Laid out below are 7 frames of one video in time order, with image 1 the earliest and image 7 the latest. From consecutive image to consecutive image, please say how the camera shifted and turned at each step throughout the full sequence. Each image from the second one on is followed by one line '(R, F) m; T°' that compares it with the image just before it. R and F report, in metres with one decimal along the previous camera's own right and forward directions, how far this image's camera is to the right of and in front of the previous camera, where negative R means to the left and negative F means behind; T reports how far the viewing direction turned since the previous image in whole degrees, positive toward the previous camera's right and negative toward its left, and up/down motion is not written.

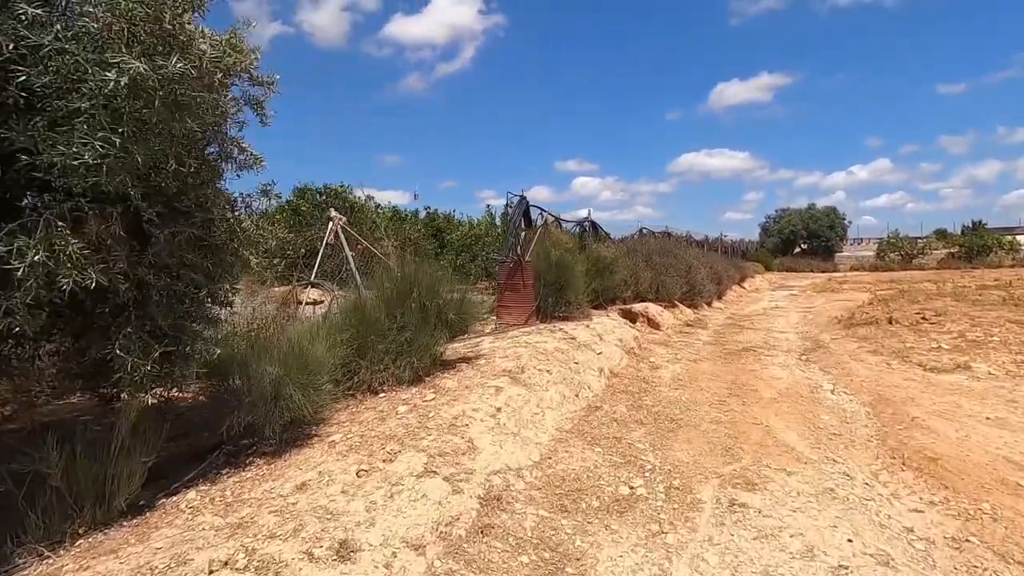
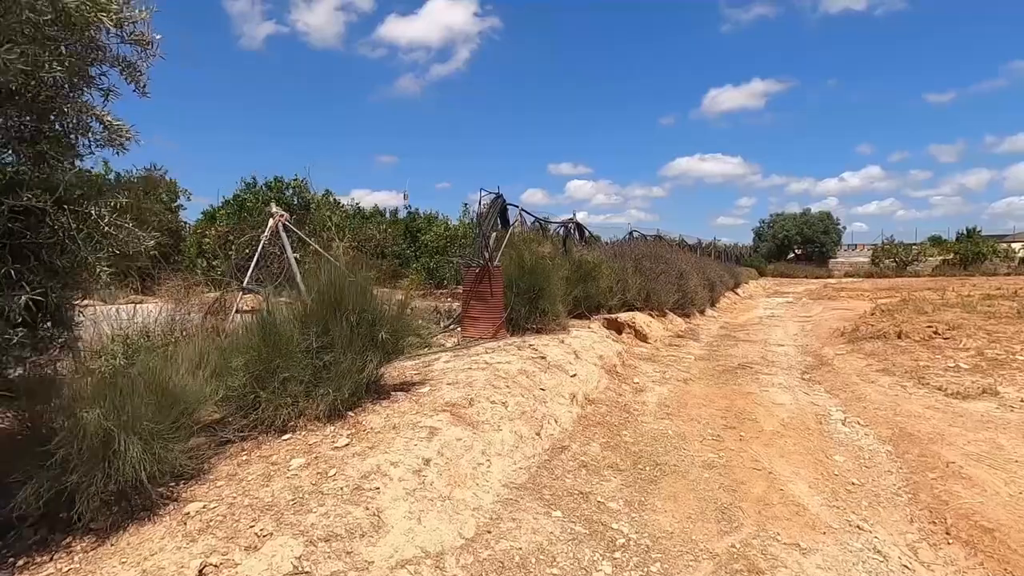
(+0.4, +1.0) m; +1°
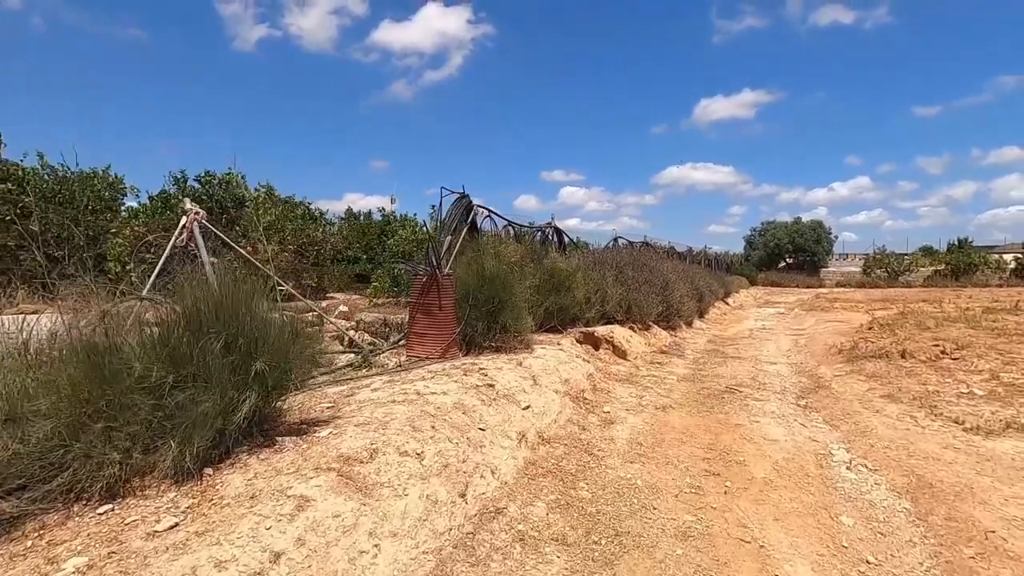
(+0.5, +1.0) m; +1°
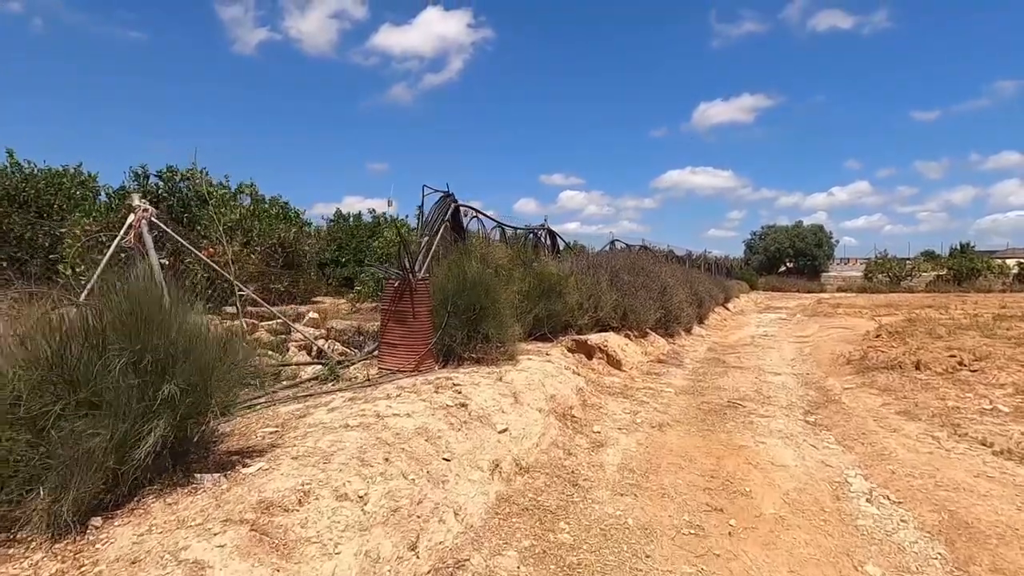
(+0.2, +0.6) m; 0°
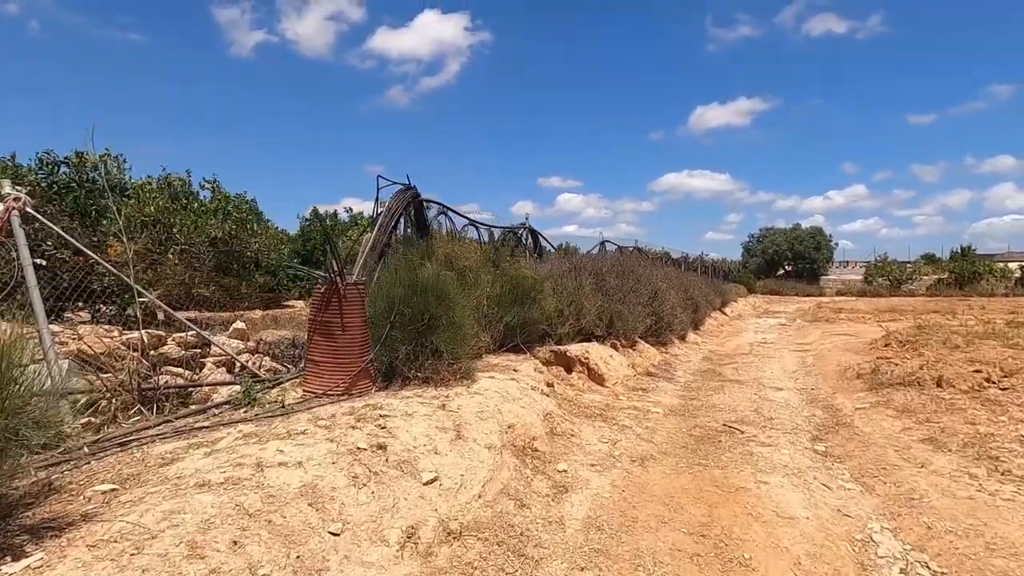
(+0.4, +1.0) m; 0°
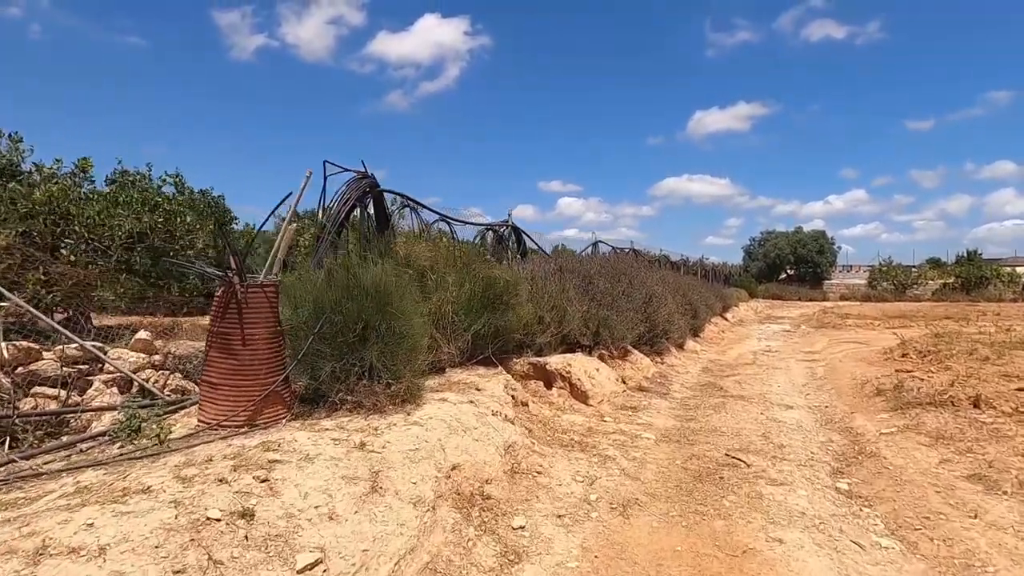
(+0.4, +1.0) m; 0°
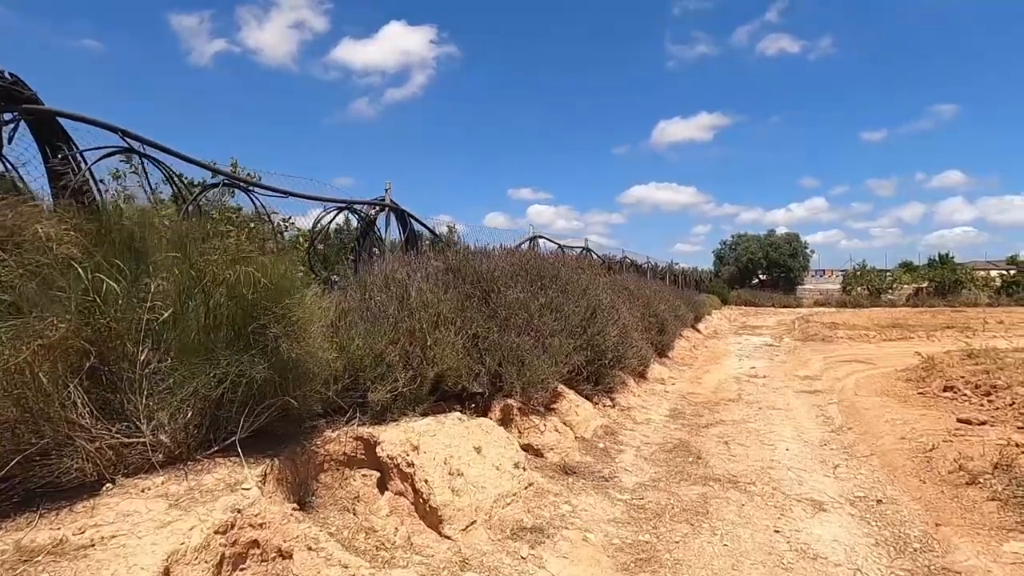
(+1.3, +3.3) m; +3°
